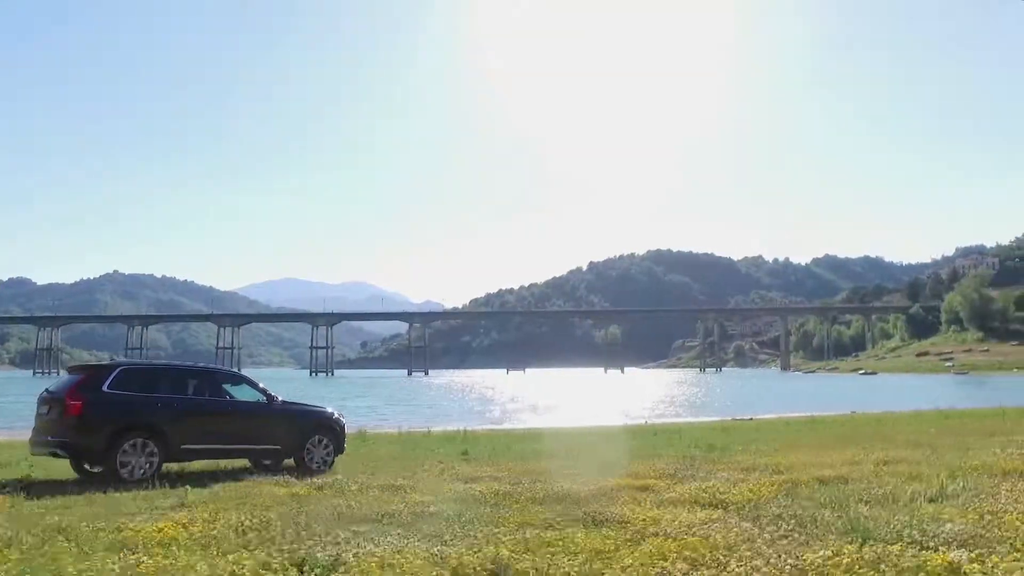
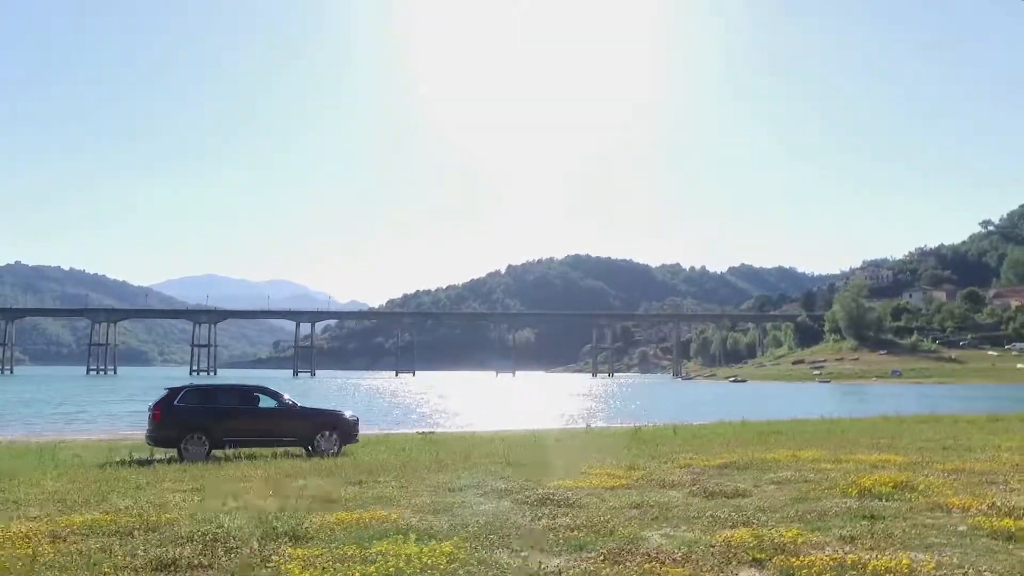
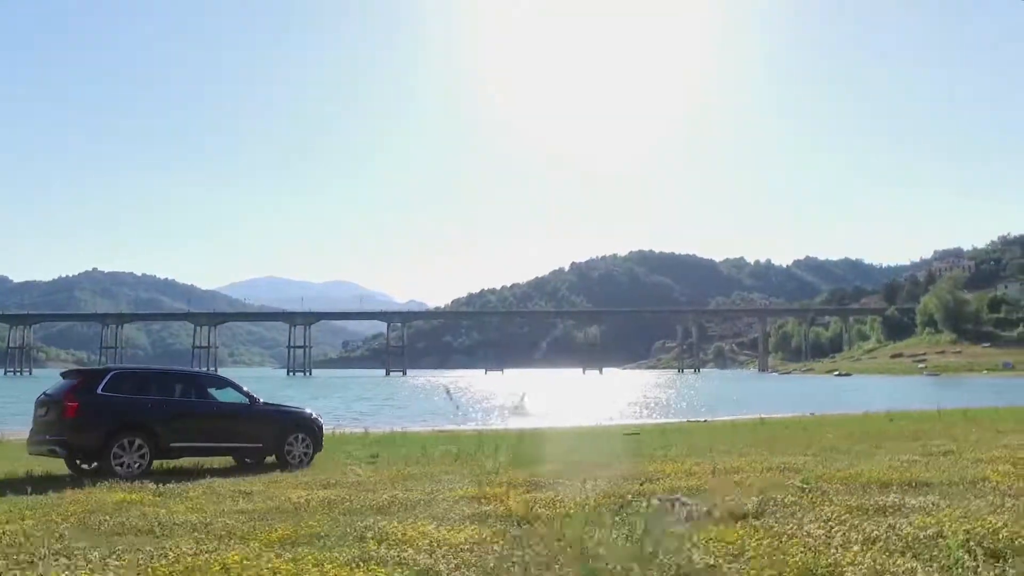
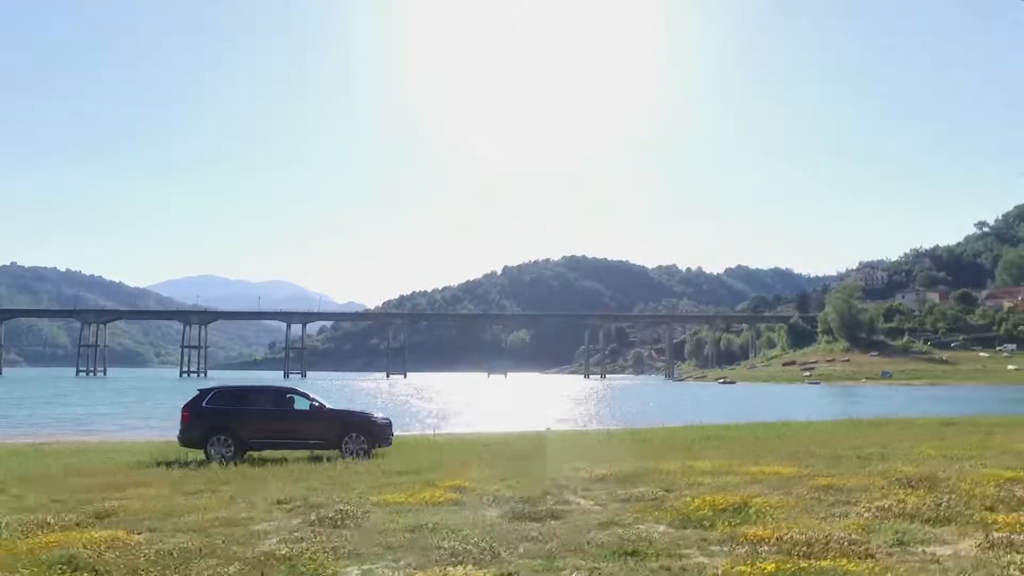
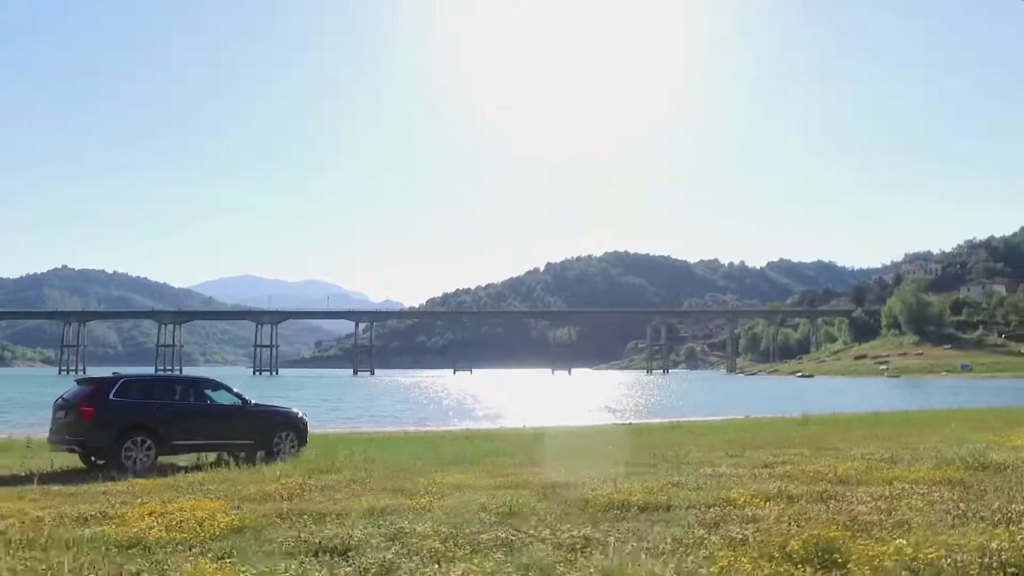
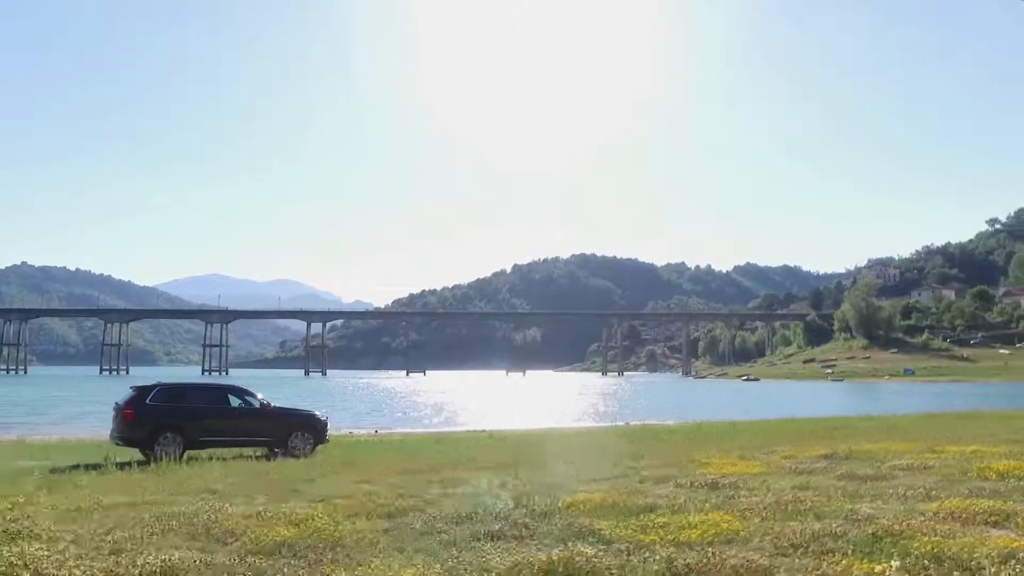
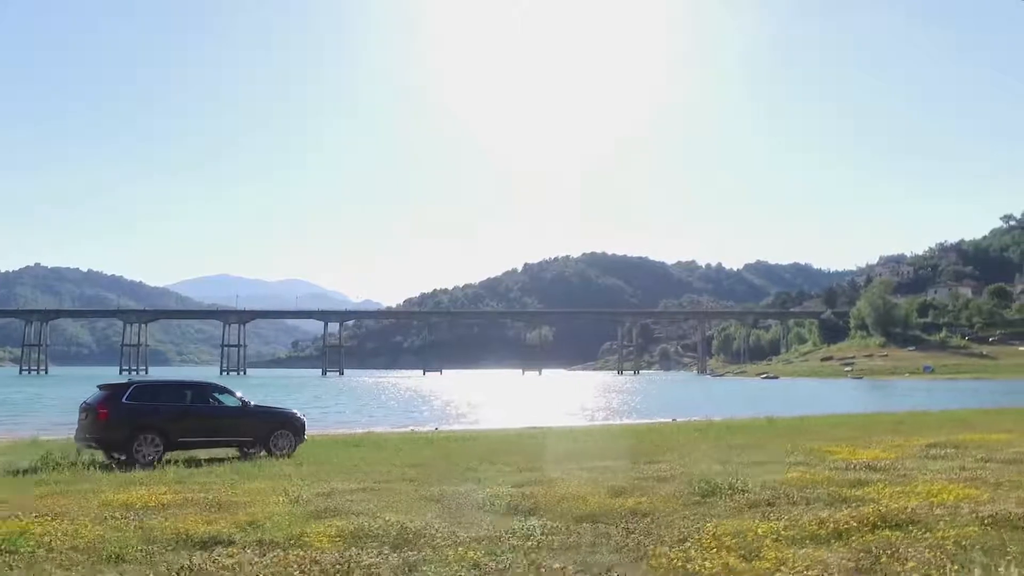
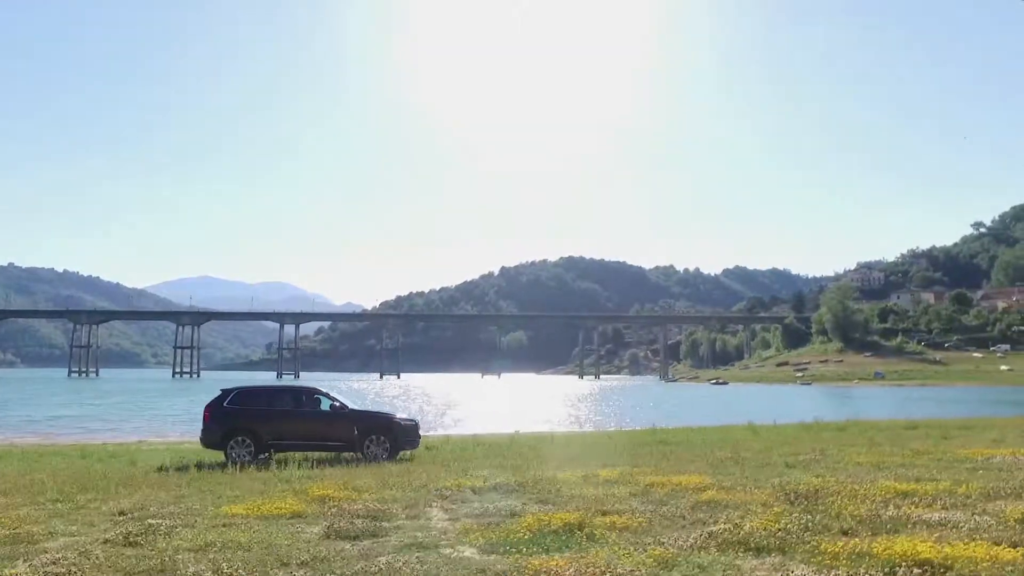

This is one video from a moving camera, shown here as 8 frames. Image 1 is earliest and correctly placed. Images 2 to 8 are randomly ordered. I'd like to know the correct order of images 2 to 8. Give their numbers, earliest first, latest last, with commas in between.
3, 5, 7, 6, 2, 4, 8
